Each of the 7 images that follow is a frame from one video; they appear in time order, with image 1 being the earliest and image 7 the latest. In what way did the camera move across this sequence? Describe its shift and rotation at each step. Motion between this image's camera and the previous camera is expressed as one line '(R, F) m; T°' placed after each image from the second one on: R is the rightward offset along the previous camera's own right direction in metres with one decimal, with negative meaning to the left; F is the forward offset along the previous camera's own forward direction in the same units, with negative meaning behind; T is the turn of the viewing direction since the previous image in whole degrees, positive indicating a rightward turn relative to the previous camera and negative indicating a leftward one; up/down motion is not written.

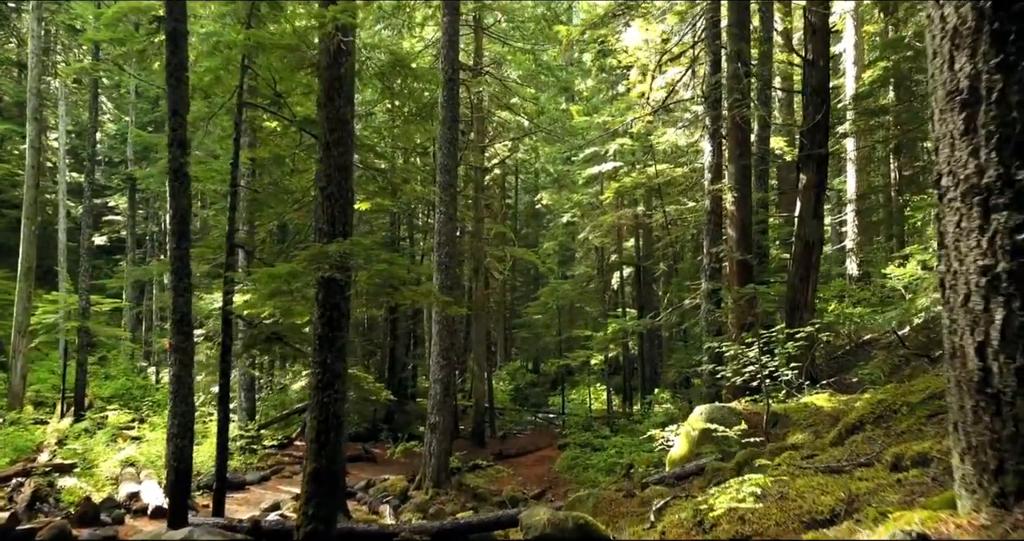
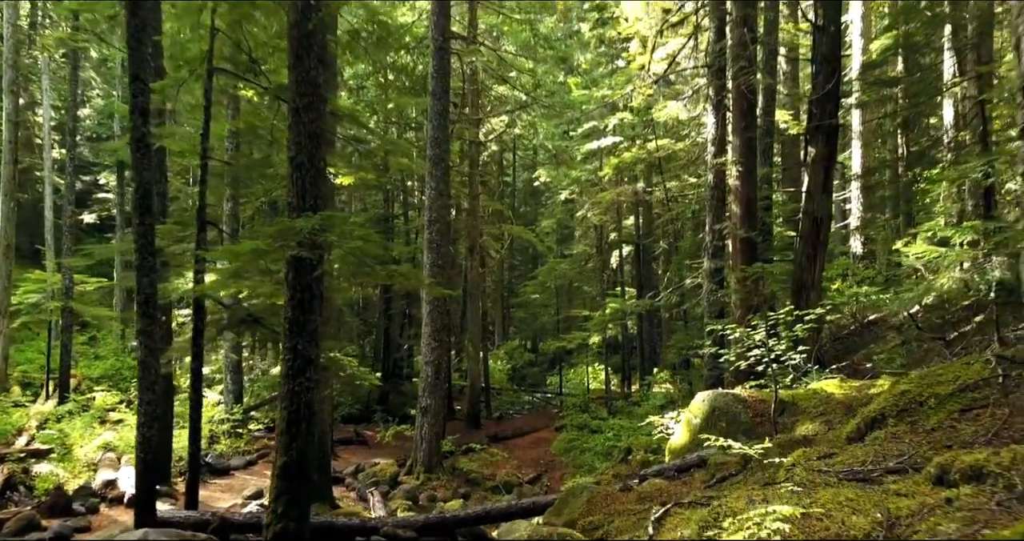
(+0.1, +0.5) m; 0°
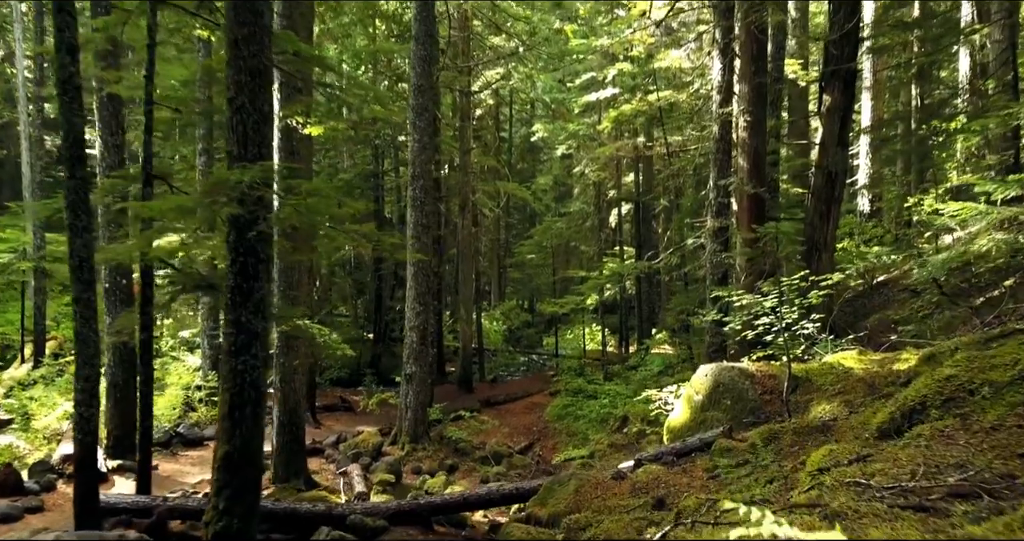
(+0.2, +0.8) m; 0°
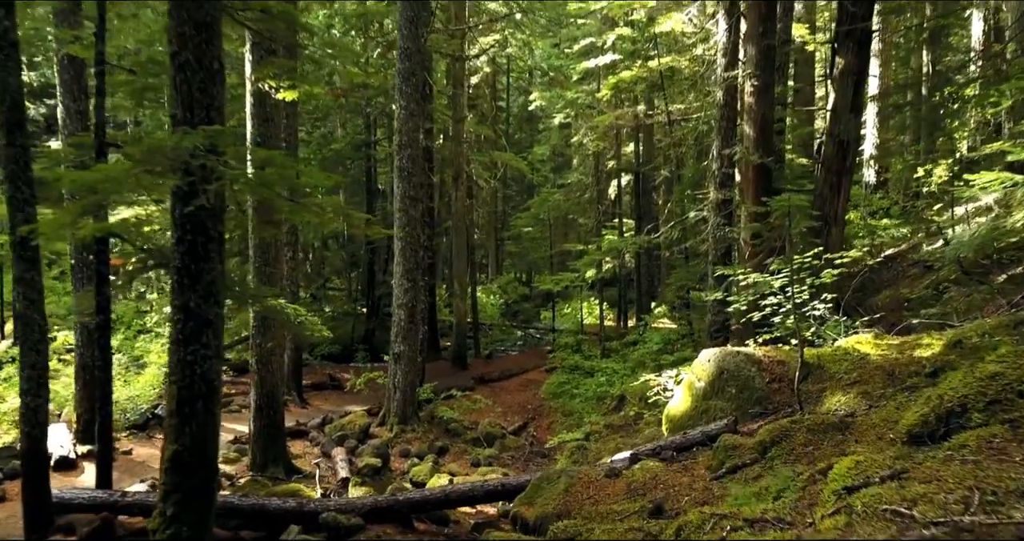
(+0.1, +0.6) m; 0°
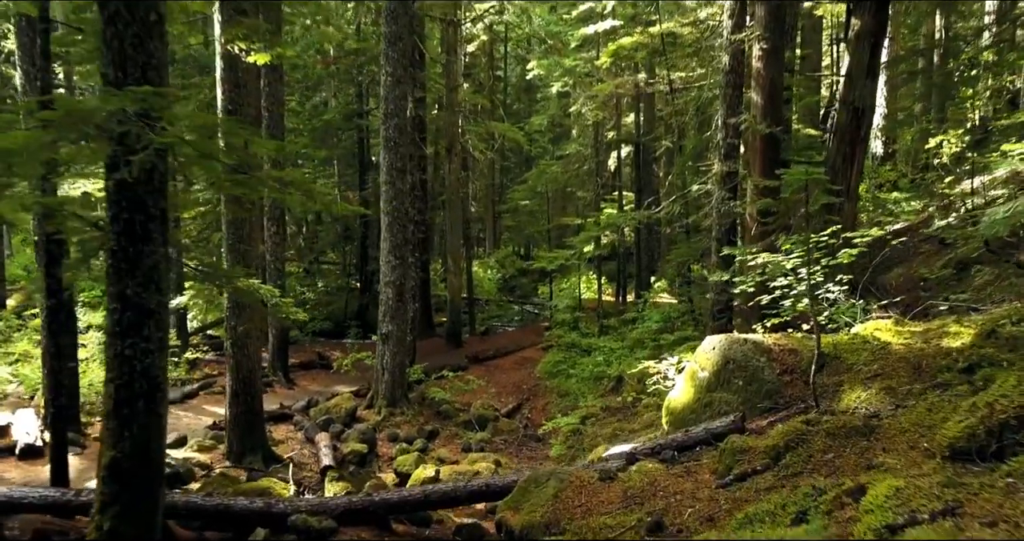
(+0.1, +0.5) m; 0°
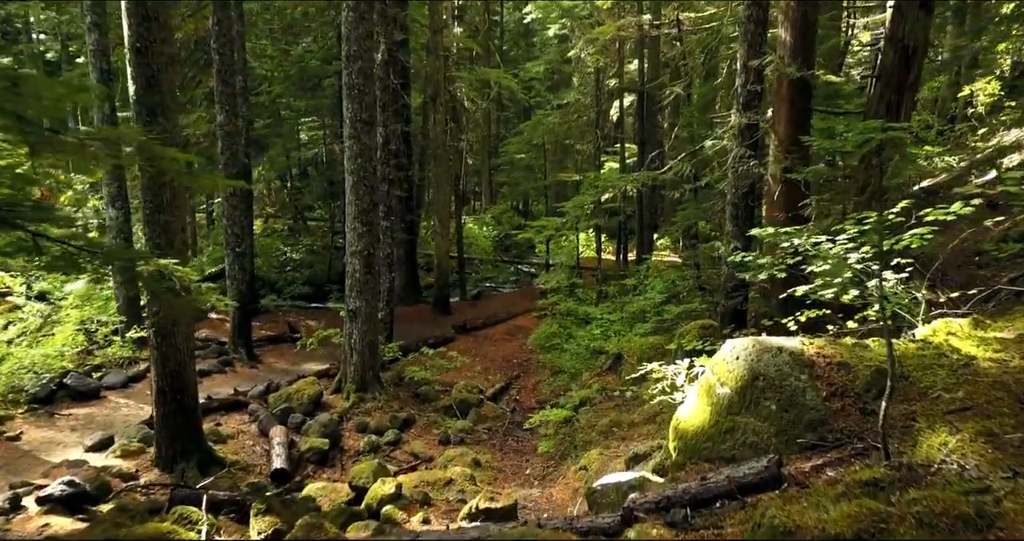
(+0.2, +1.4) m; 0°
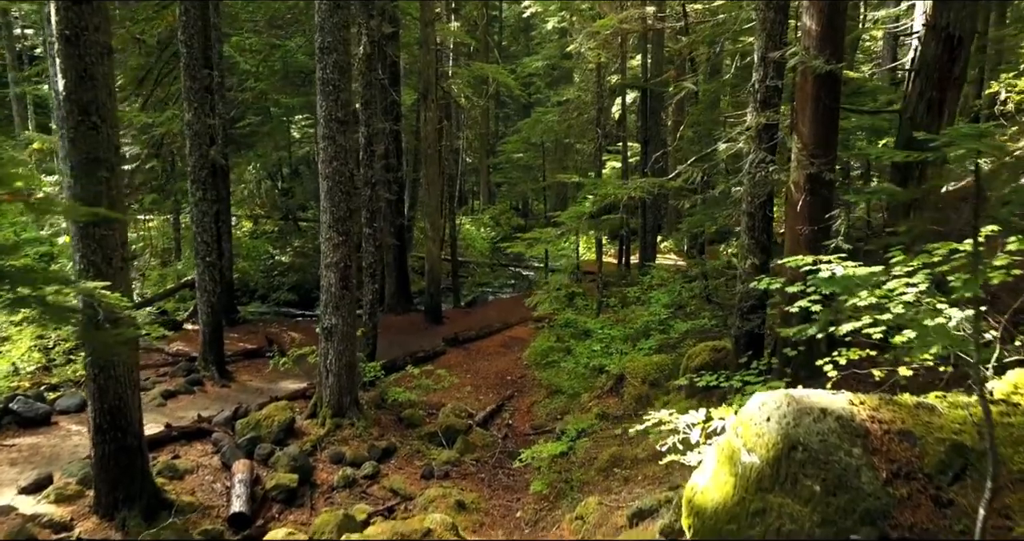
(+0.1, +0.9) m; 0°
